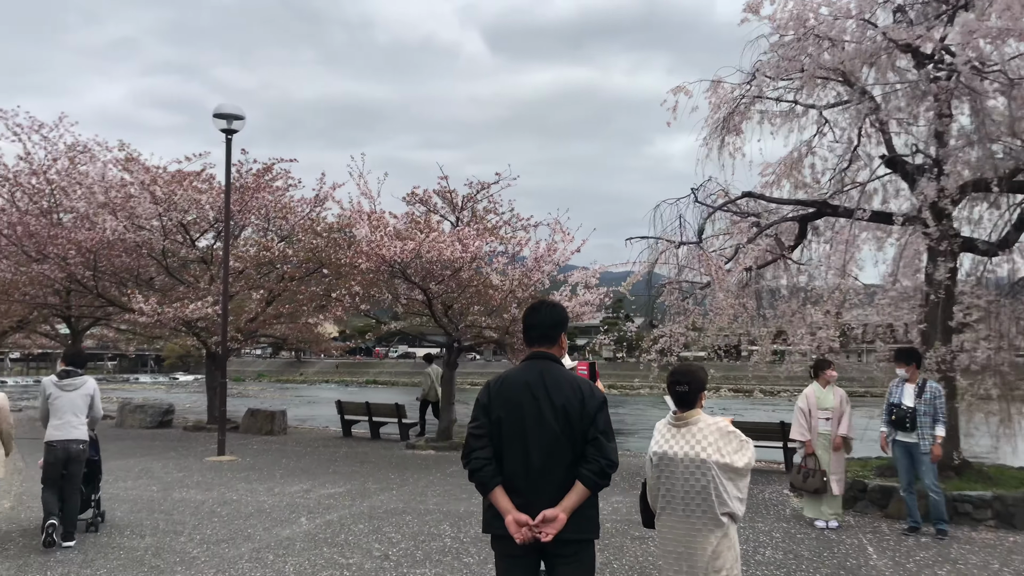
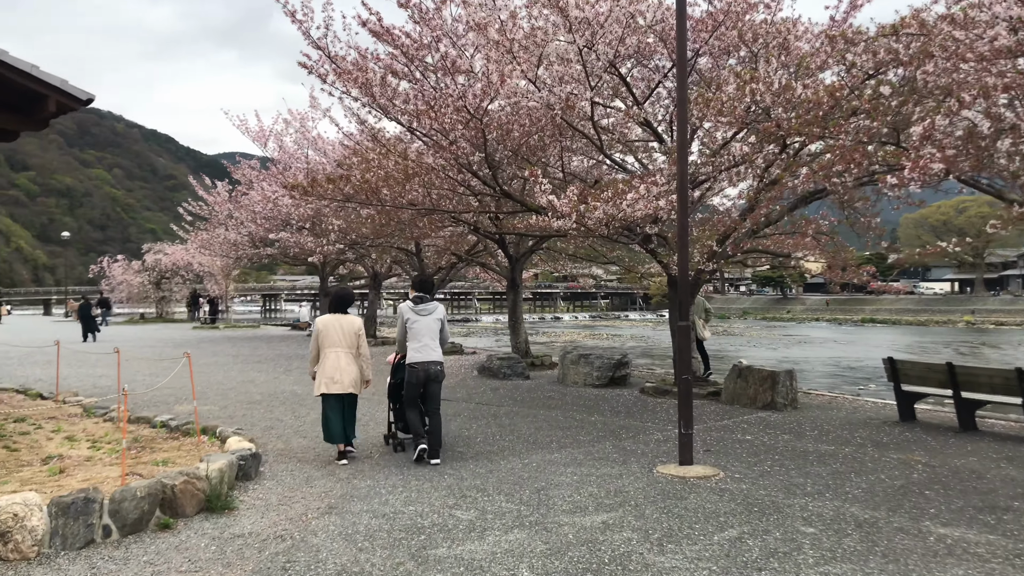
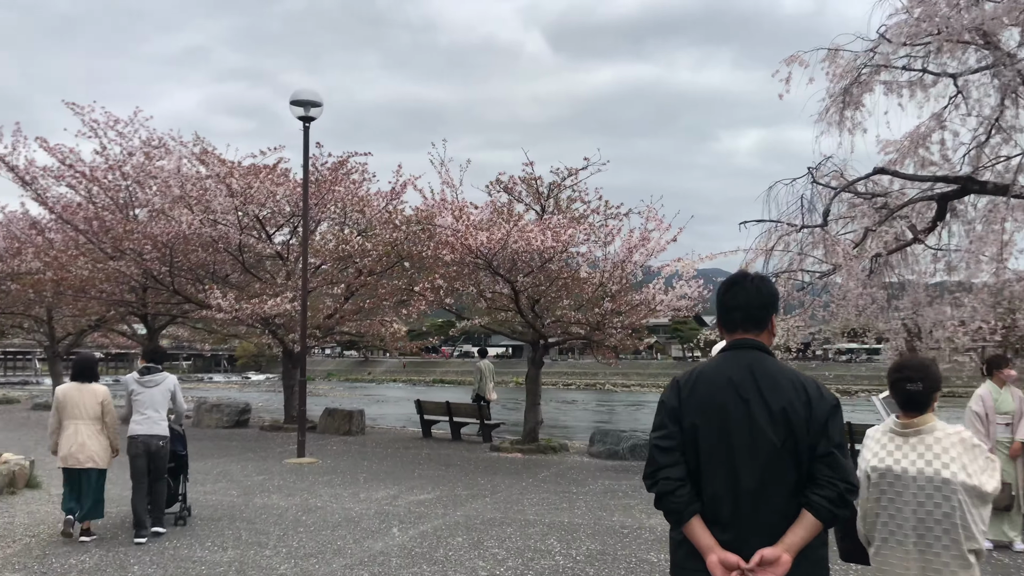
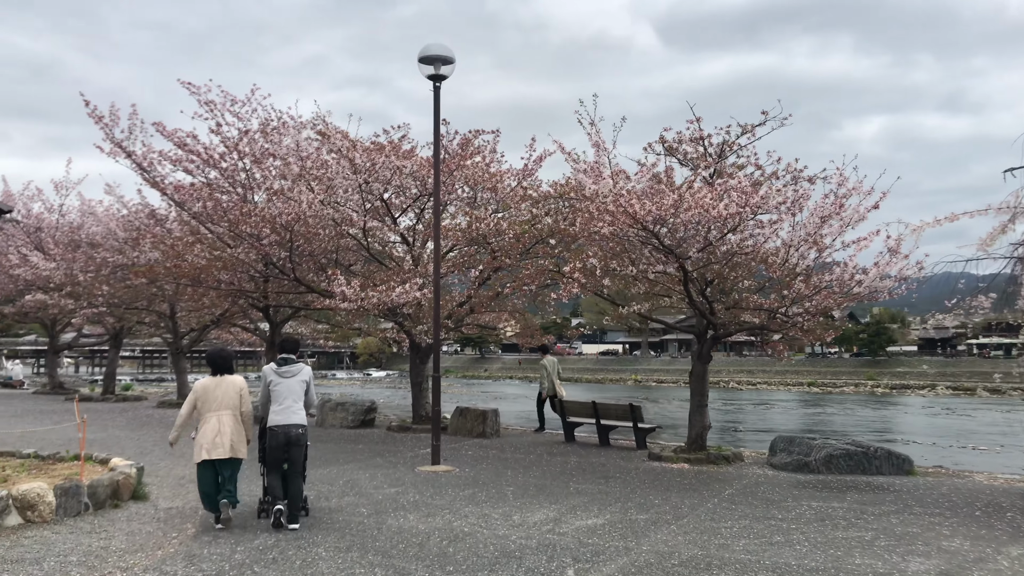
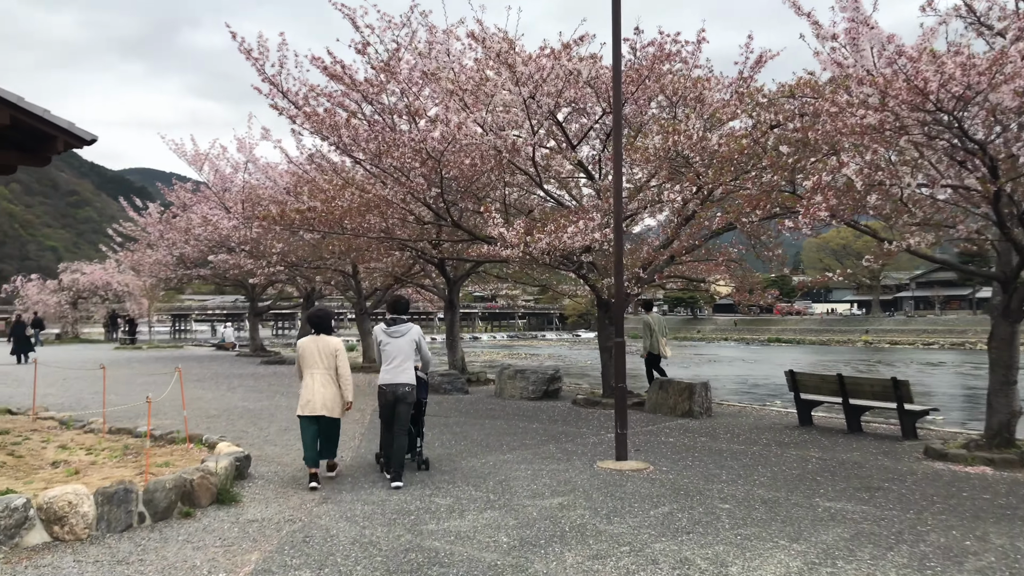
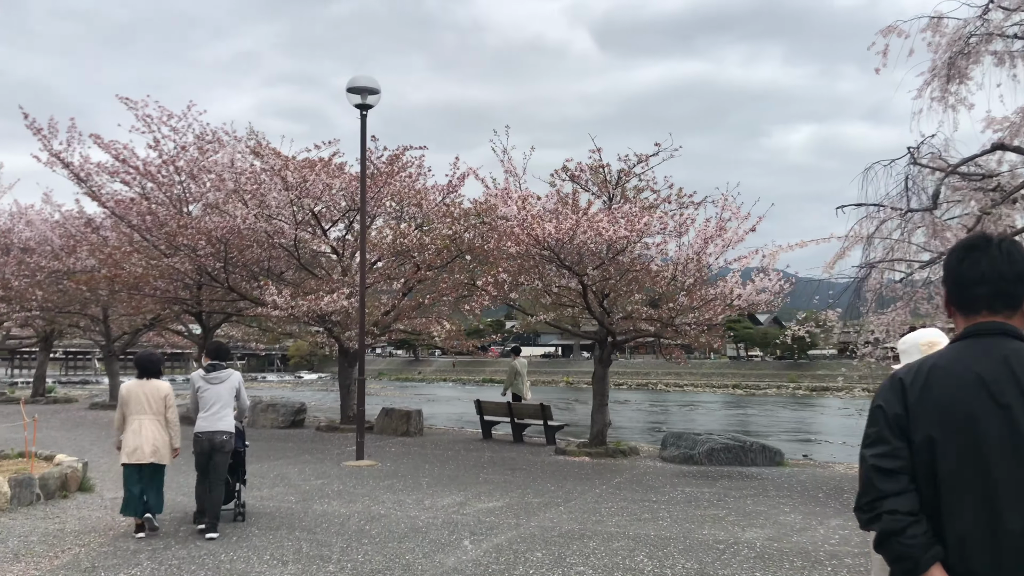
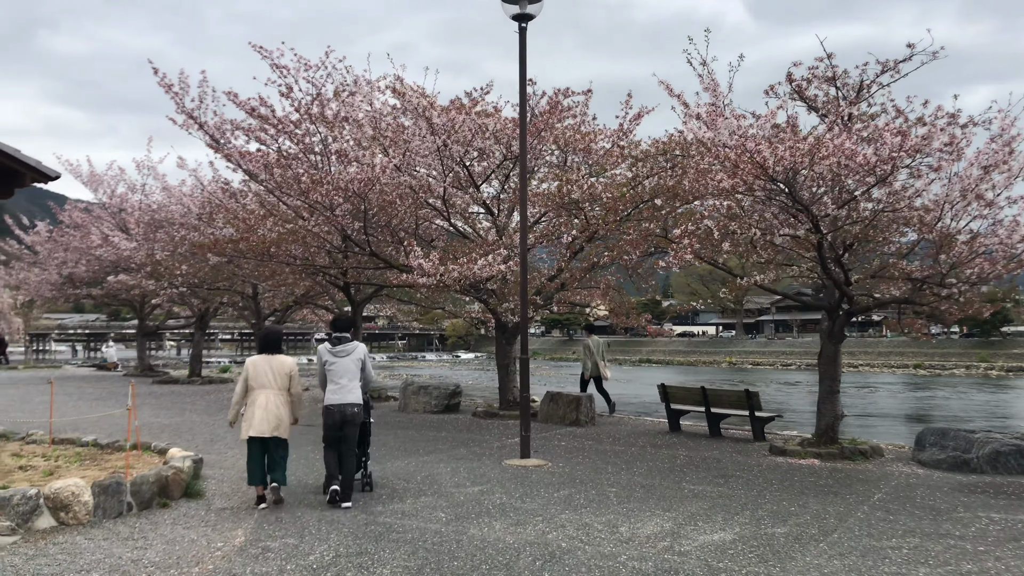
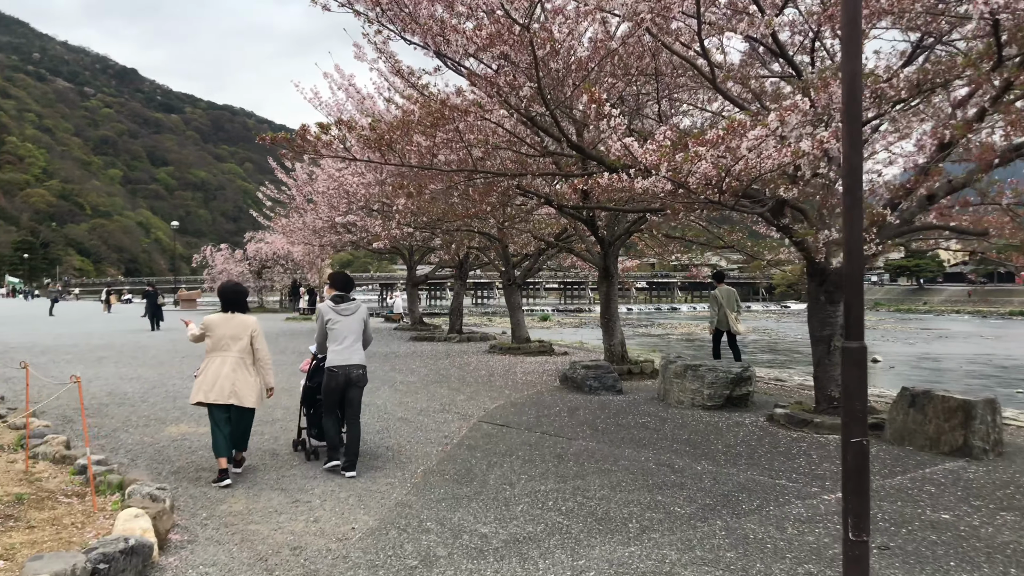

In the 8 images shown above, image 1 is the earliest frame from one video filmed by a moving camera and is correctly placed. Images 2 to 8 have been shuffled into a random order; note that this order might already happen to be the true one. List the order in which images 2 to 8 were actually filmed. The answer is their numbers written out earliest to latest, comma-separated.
3, 6, 4, 7, 5, 2, 8
